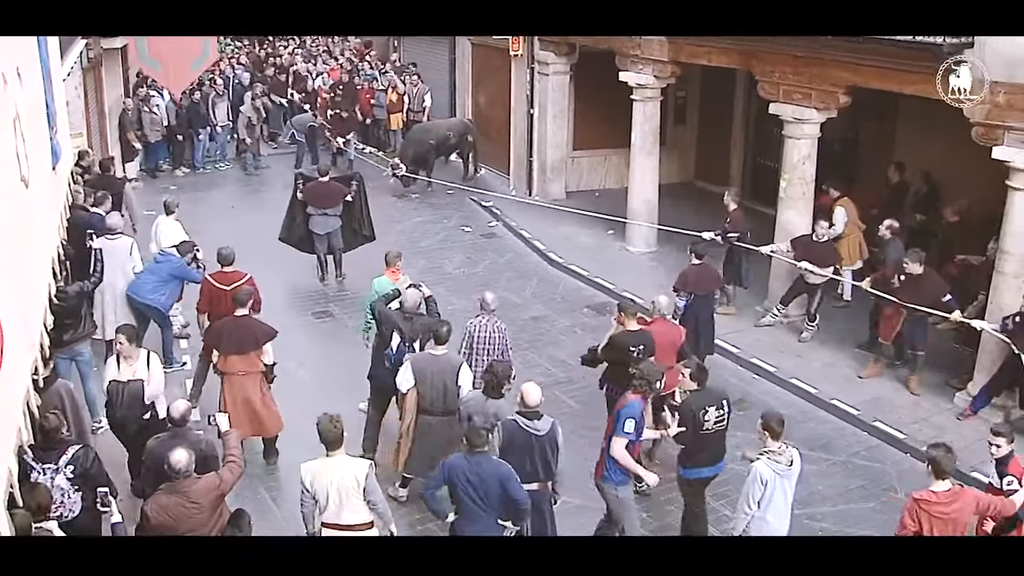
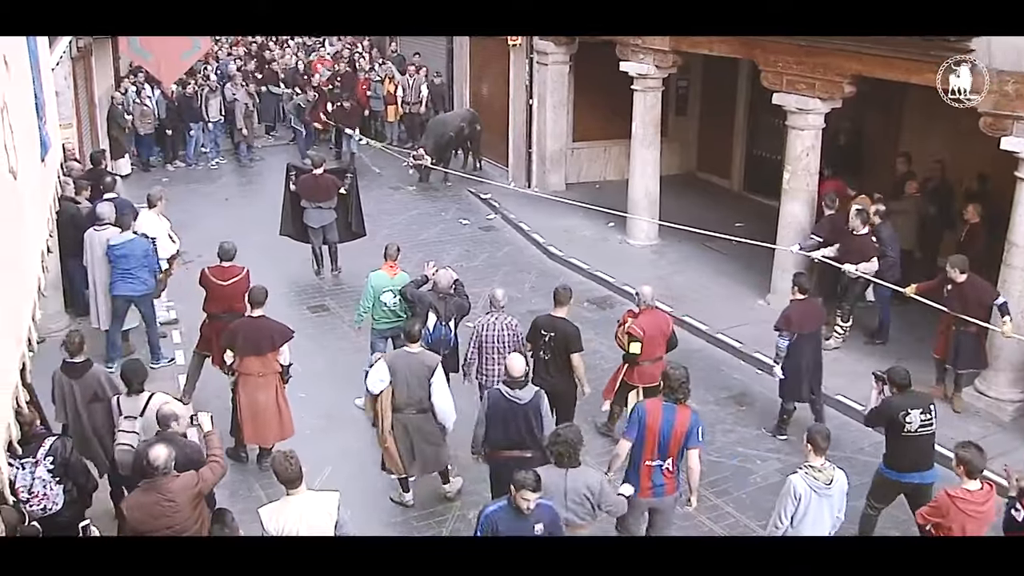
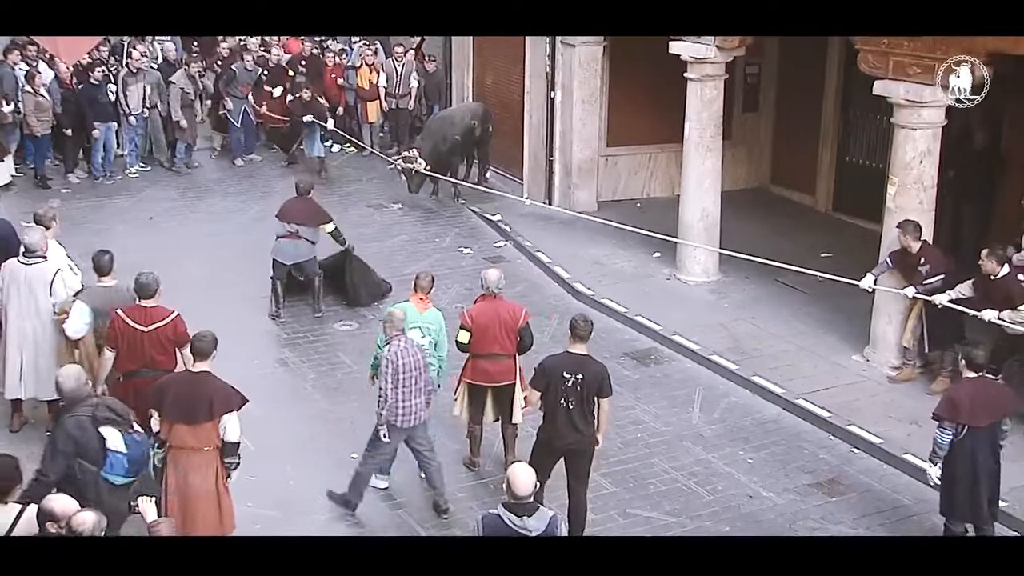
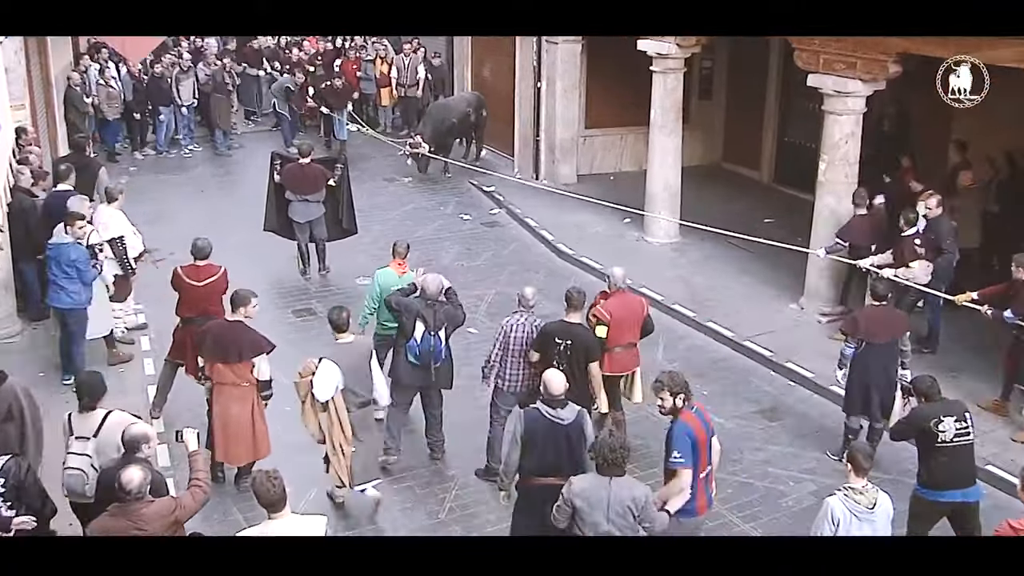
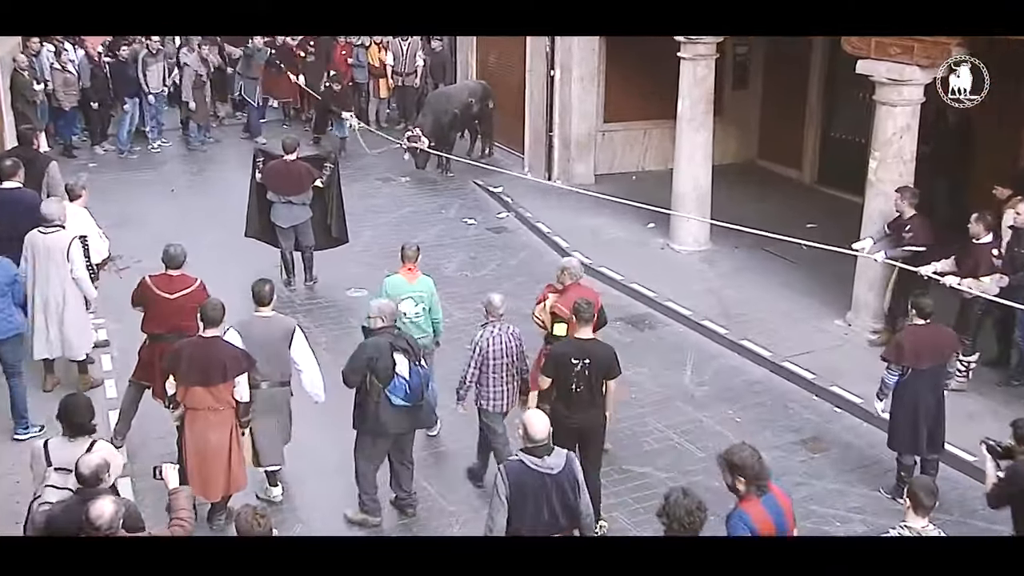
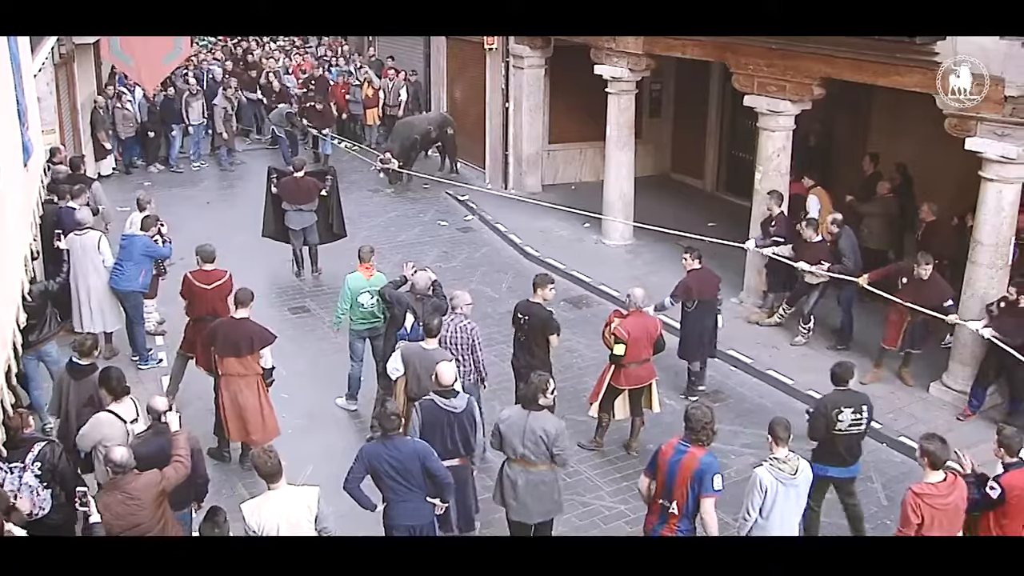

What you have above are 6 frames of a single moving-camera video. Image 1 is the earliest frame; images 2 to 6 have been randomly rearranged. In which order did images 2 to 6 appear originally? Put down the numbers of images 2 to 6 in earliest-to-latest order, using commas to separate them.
6, 2, 4, 5, 3
